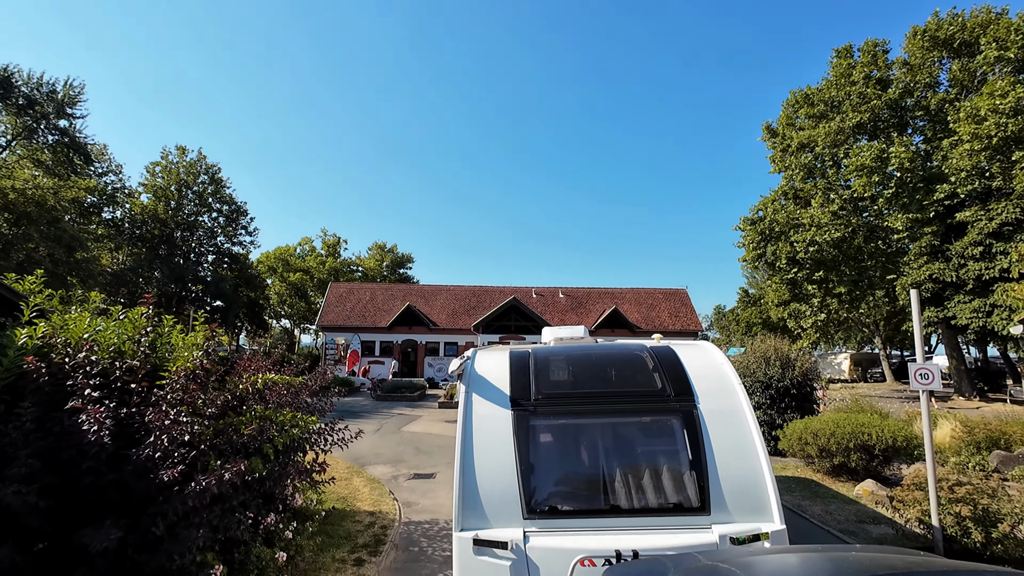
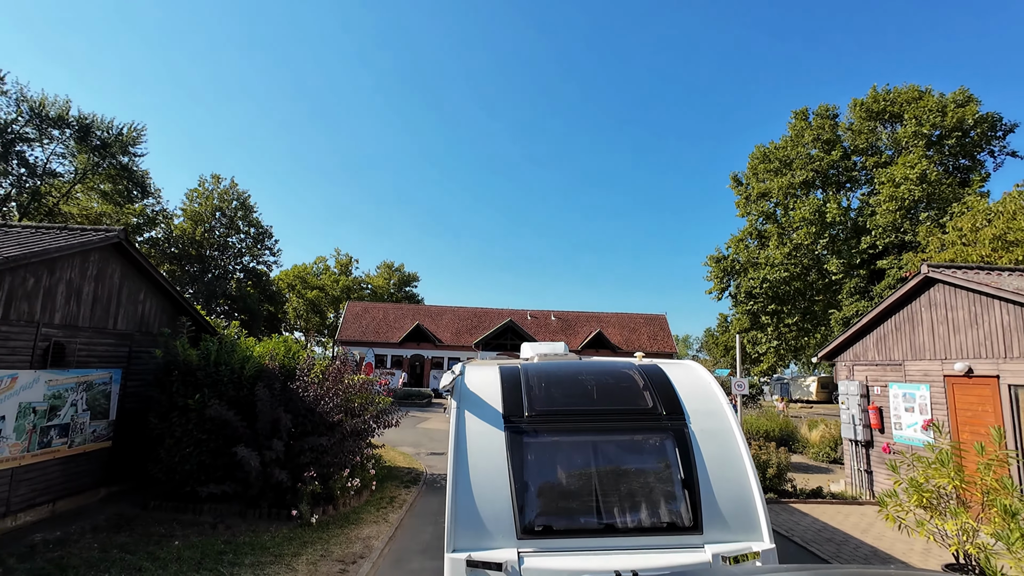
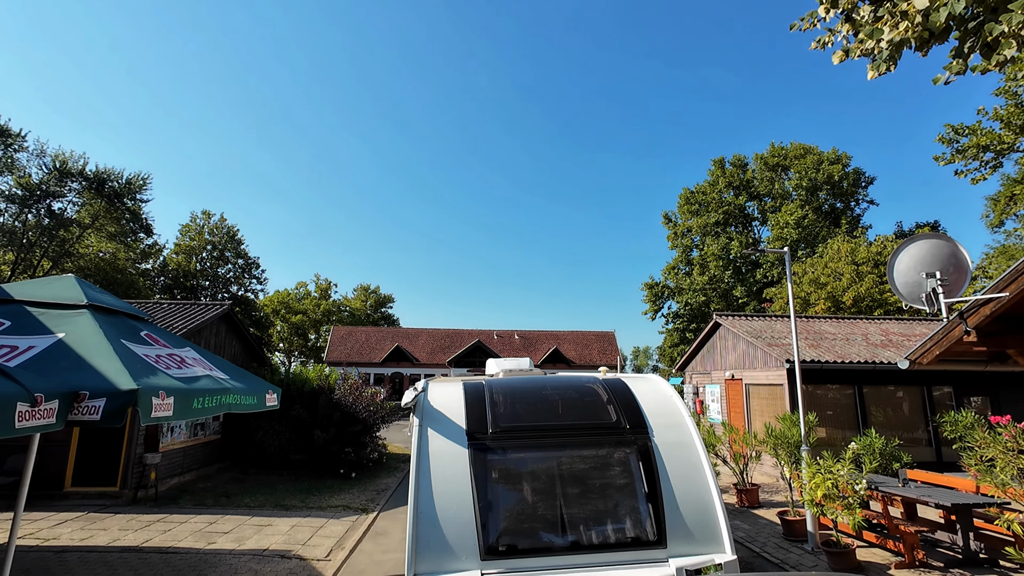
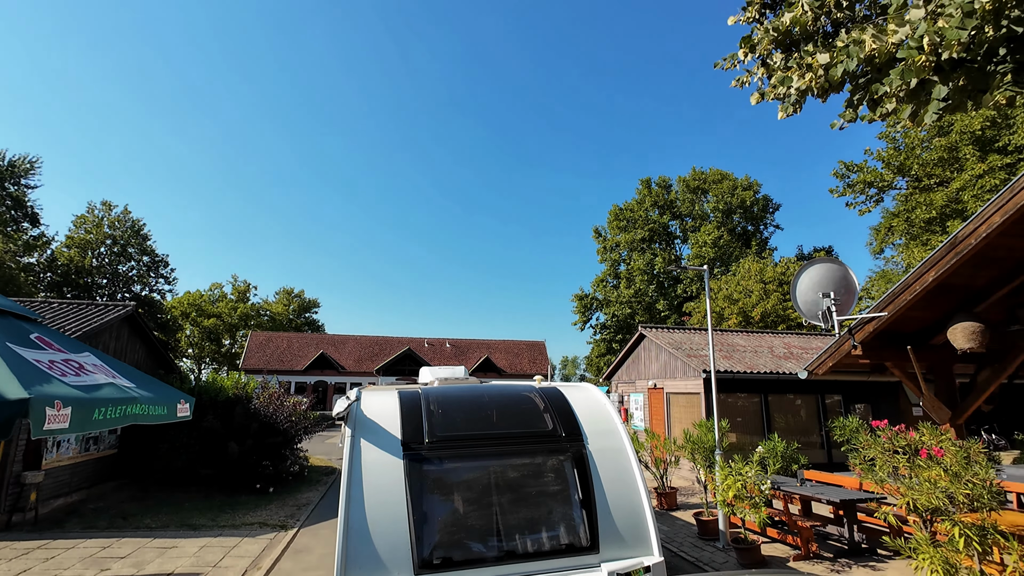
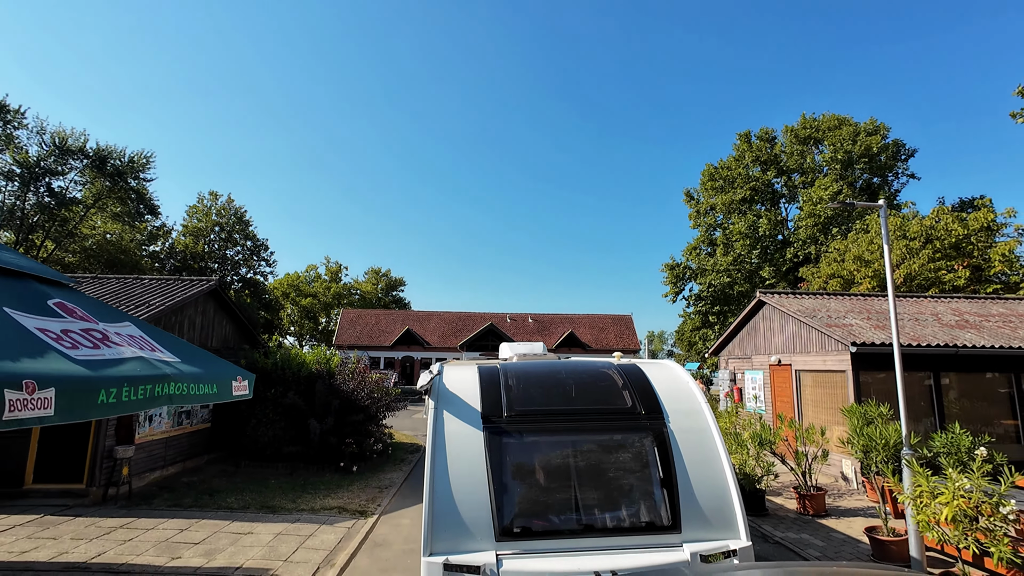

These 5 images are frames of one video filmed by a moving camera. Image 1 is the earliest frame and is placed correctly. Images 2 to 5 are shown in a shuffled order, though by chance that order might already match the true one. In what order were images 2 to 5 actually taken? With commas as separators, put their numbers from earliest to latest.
2, 5, 3, 4
